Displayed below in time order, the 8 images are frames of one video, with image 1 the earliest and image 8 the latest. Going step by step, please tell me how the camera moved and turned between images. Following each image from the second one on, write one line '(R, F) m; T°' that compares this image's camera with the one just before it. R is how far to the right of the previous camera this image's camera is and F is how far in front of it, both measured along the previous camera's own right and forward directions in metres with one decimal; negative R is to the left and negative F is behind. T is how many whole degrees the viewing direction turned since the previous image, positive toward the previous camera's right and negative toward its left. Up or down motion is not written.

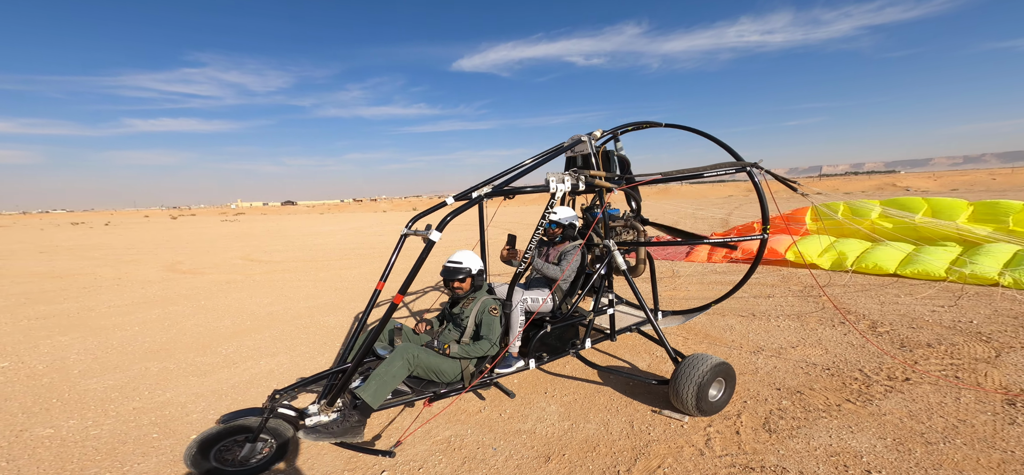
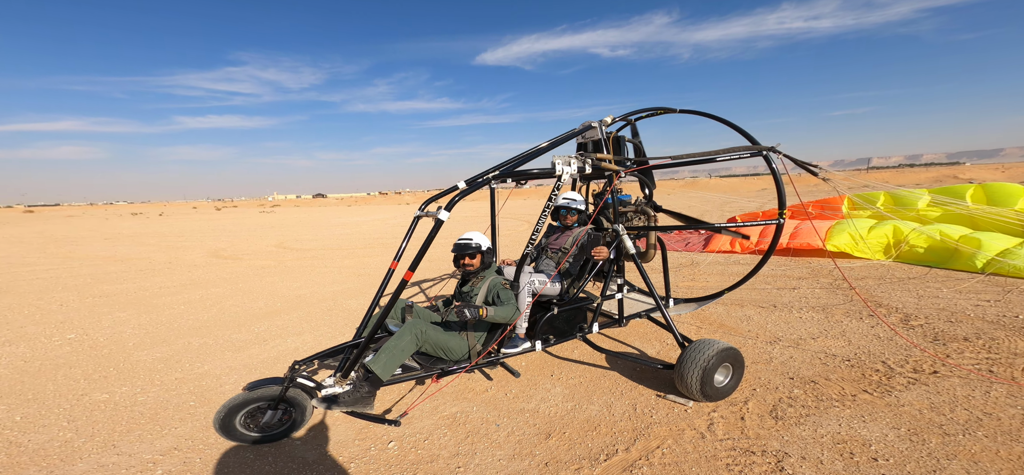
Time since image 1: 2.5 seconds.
(+0.2, 0.0) m; -4°
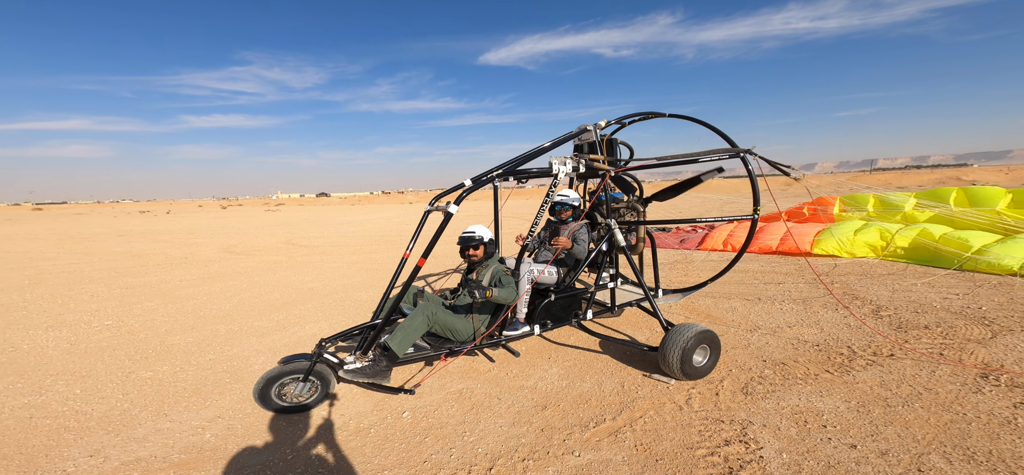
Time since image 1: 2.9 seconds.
(0.0, -0.4) m; 0°
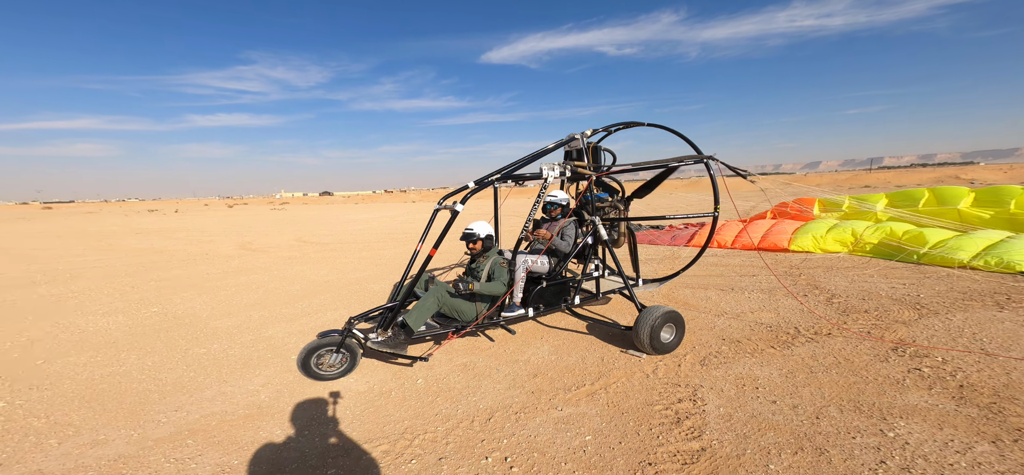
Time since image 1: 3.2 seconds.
(+0.1, -0.7) m; 0°
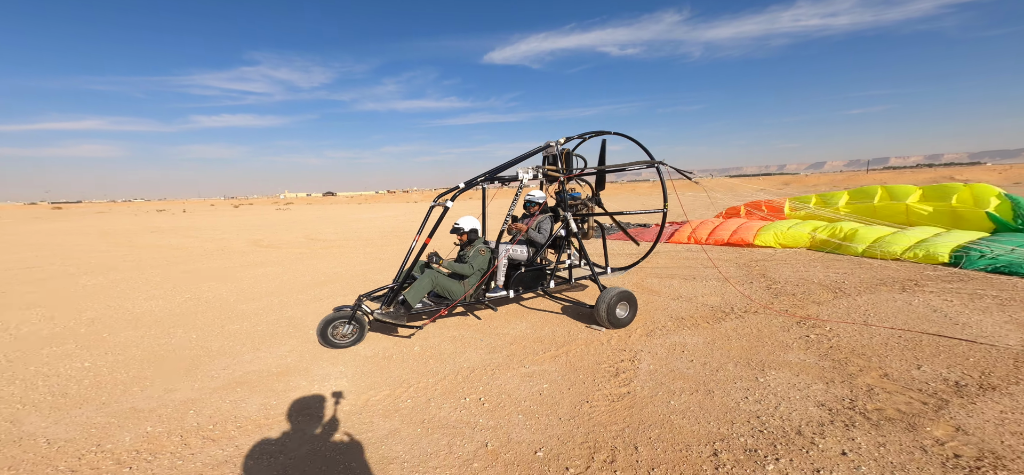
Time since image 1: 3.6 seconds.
(+0.3, -0.9) m; 0°
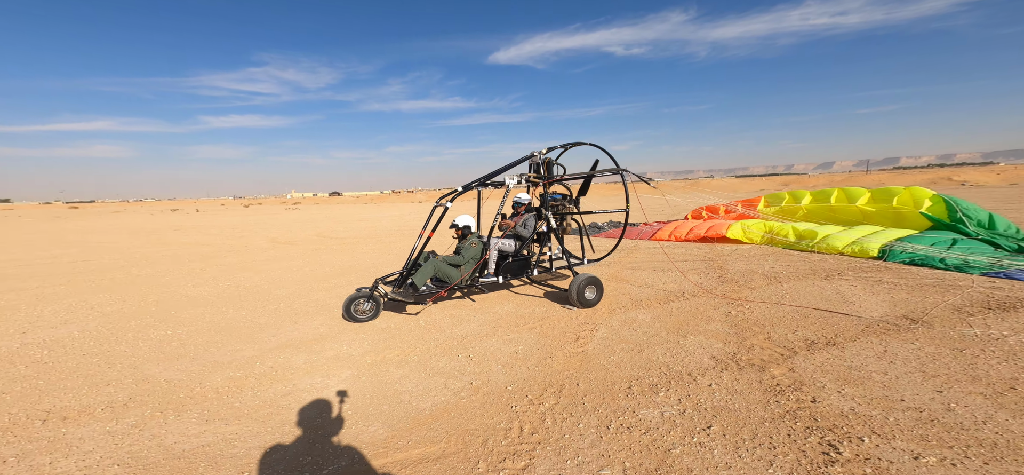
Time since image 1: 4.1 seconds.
(+0.2, -1.2) m; 0°
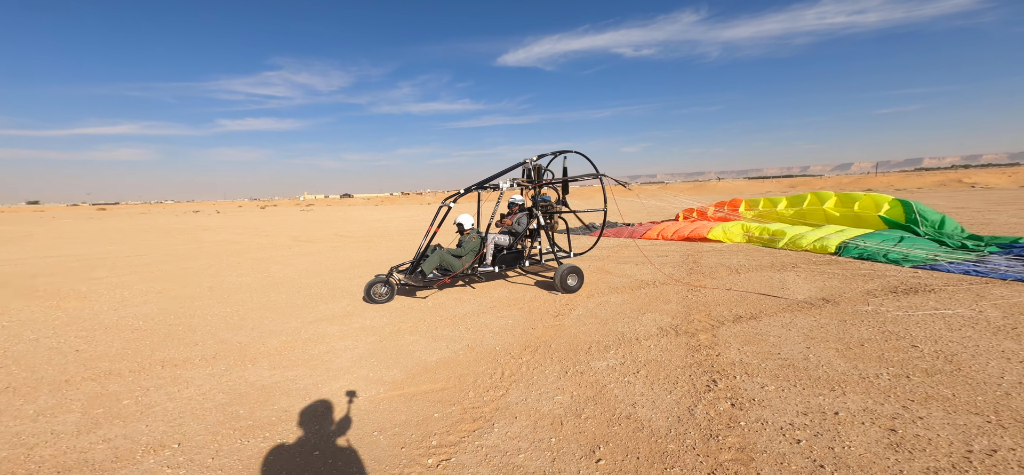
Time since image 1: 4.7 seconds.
(+0.3, -1.1) m; -1°
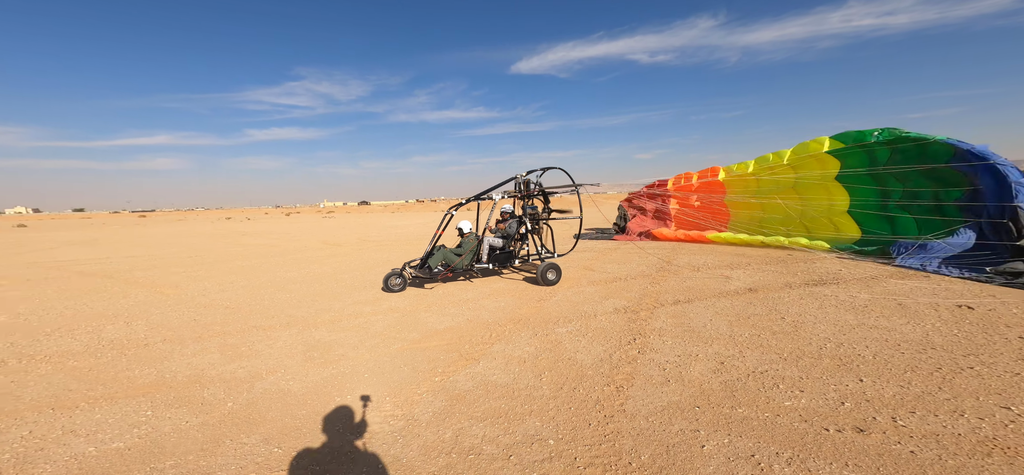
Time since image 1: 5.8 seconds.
(+0.4, -1.7) m; -2°
